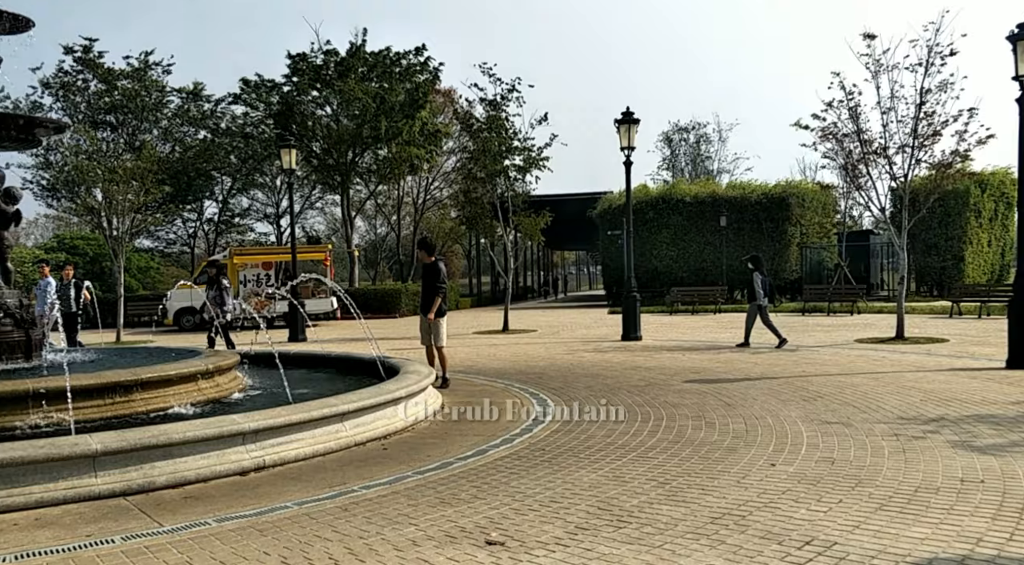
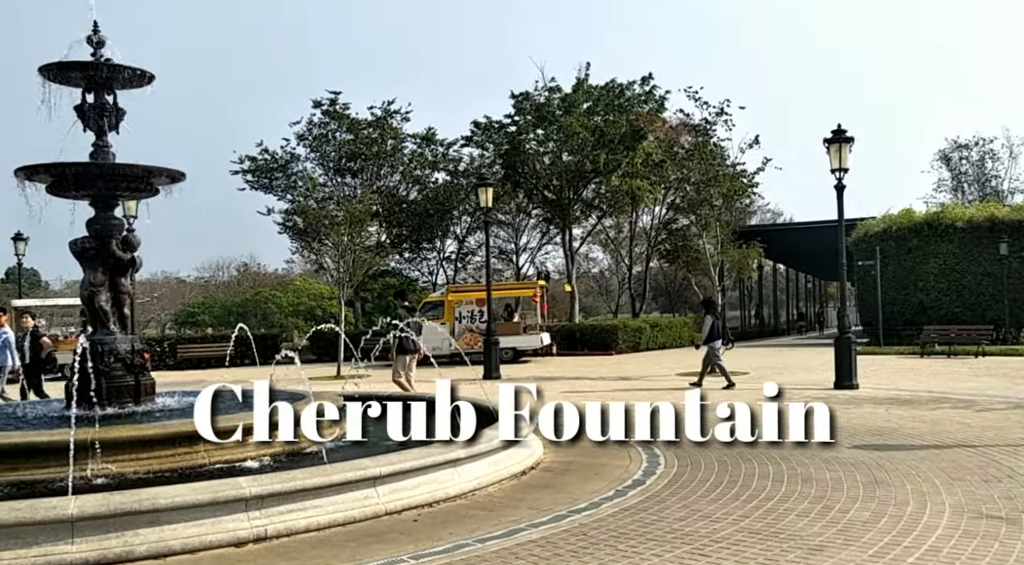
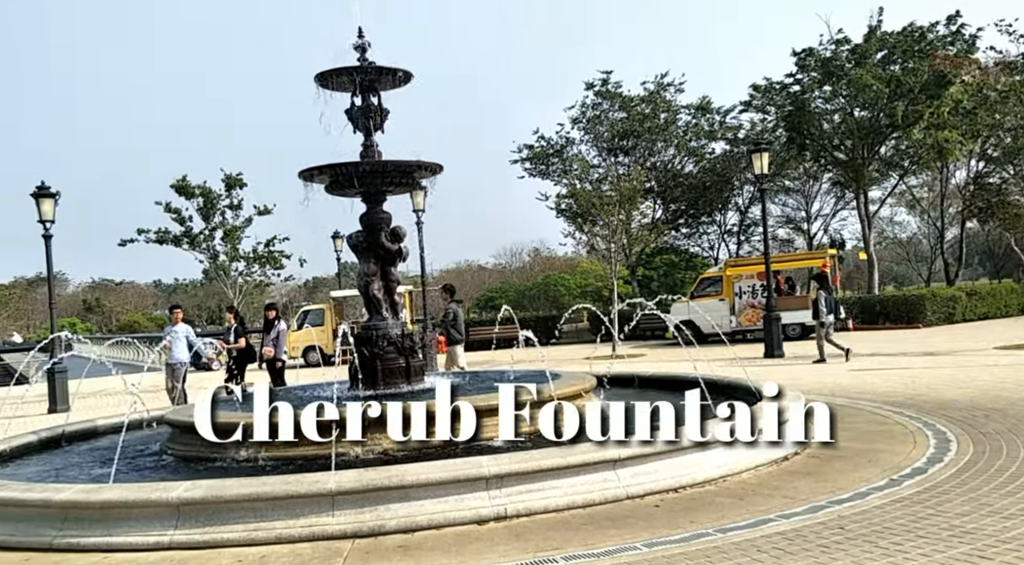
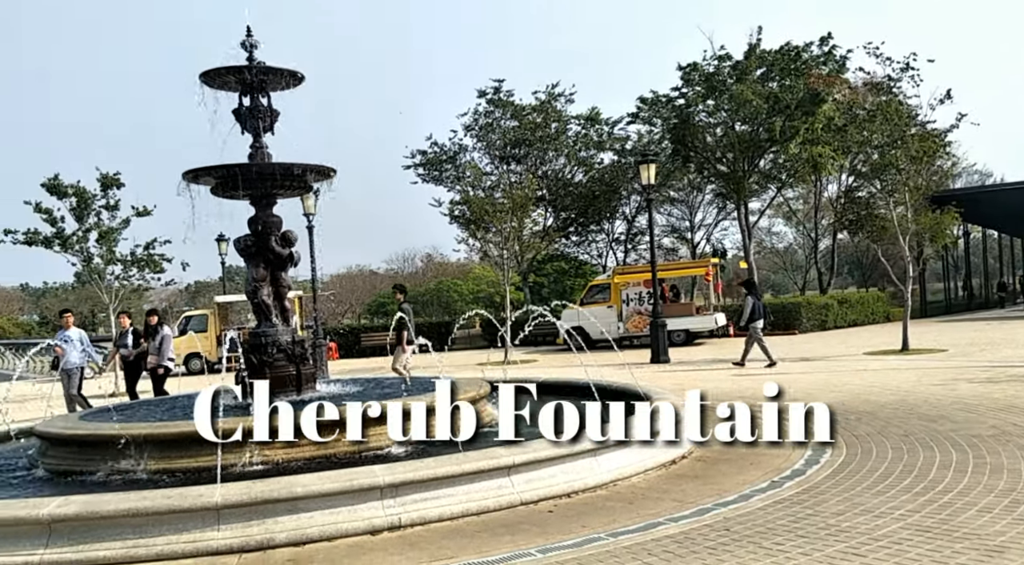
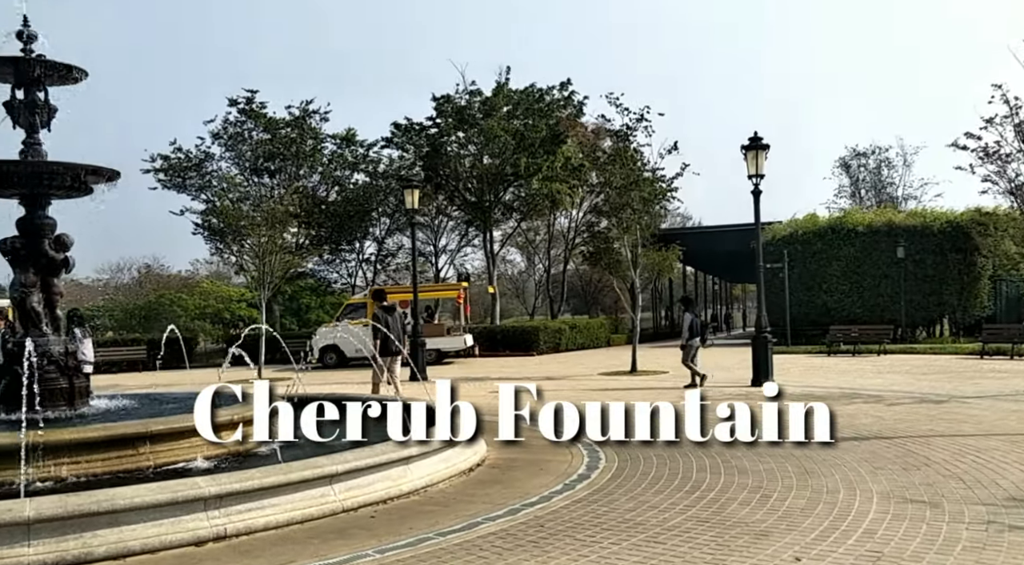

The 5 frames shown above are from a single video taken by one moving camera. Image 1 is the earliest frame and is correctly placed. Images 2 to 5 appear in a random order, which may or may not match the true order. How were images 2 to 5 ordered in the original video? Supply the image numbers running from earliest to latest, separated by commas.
5, 2, 4, 3
